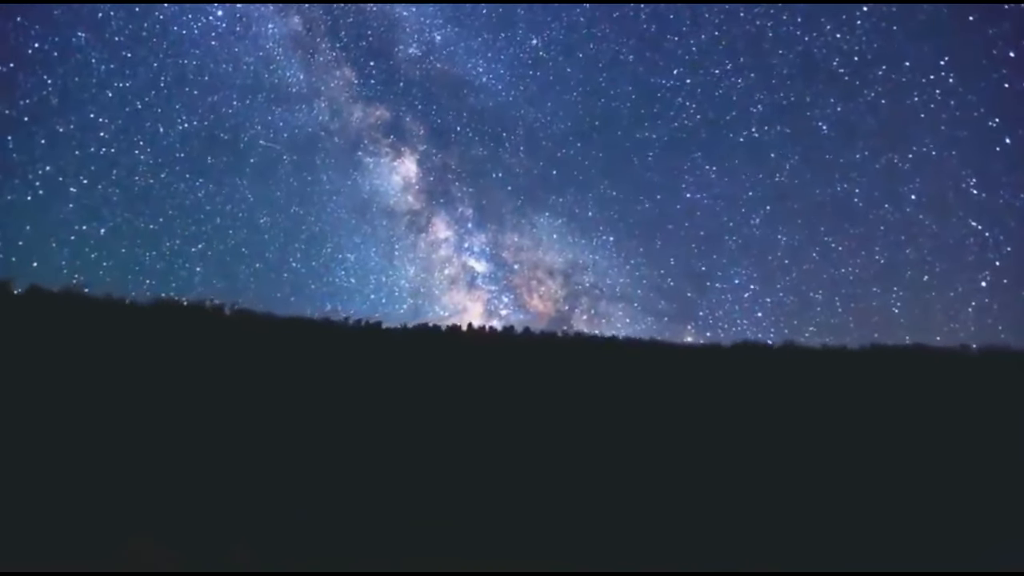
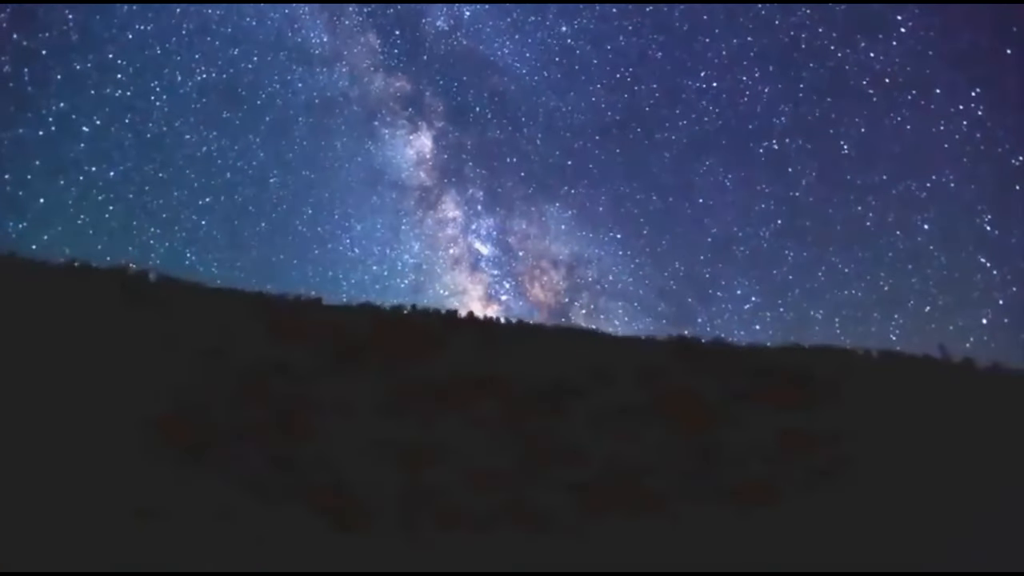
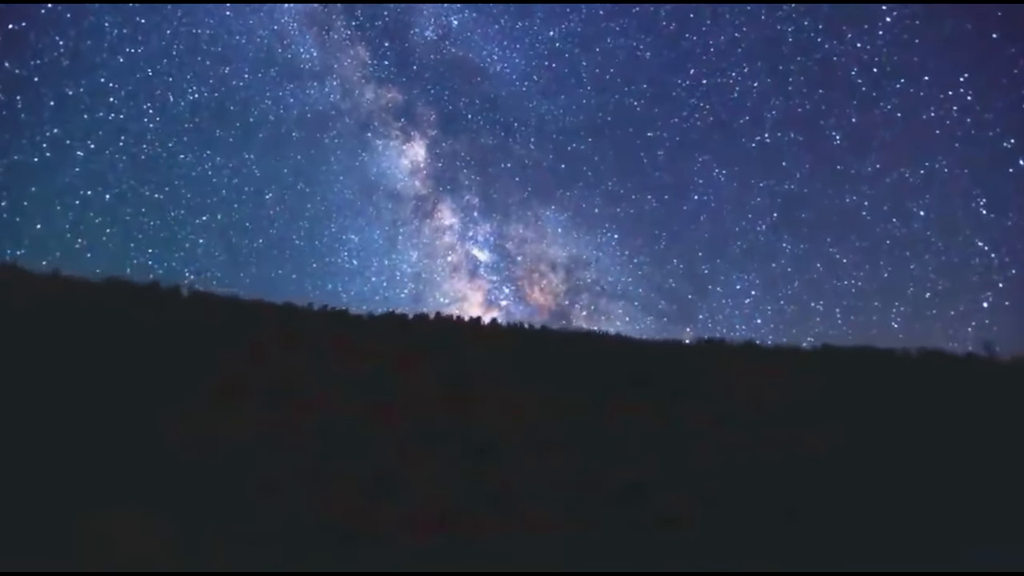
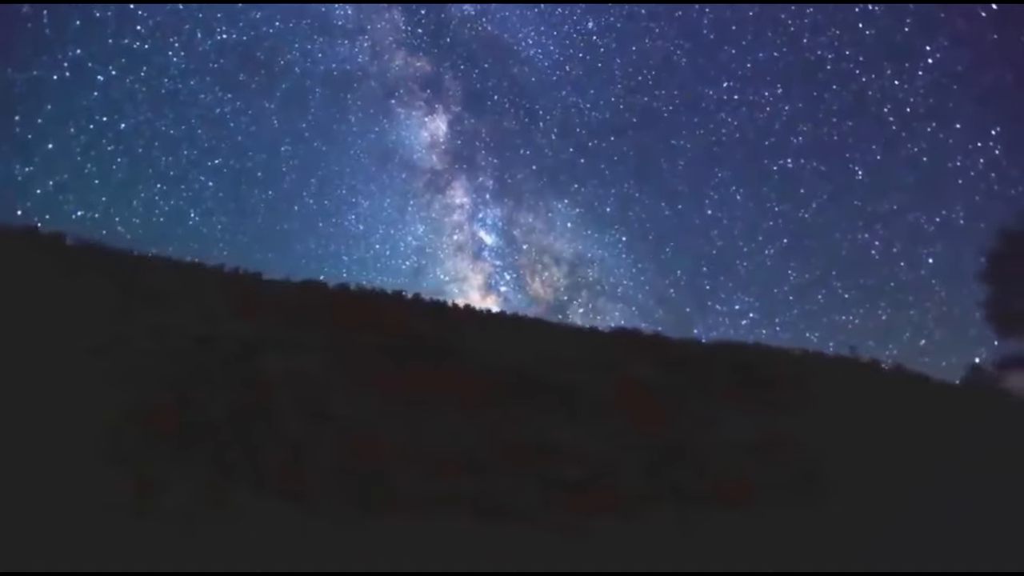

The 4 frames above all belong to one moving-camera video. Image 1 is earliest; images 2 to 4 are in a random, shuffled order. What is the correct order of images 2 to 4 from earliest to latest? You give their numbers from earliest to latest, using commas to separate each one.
3, 2, 4
